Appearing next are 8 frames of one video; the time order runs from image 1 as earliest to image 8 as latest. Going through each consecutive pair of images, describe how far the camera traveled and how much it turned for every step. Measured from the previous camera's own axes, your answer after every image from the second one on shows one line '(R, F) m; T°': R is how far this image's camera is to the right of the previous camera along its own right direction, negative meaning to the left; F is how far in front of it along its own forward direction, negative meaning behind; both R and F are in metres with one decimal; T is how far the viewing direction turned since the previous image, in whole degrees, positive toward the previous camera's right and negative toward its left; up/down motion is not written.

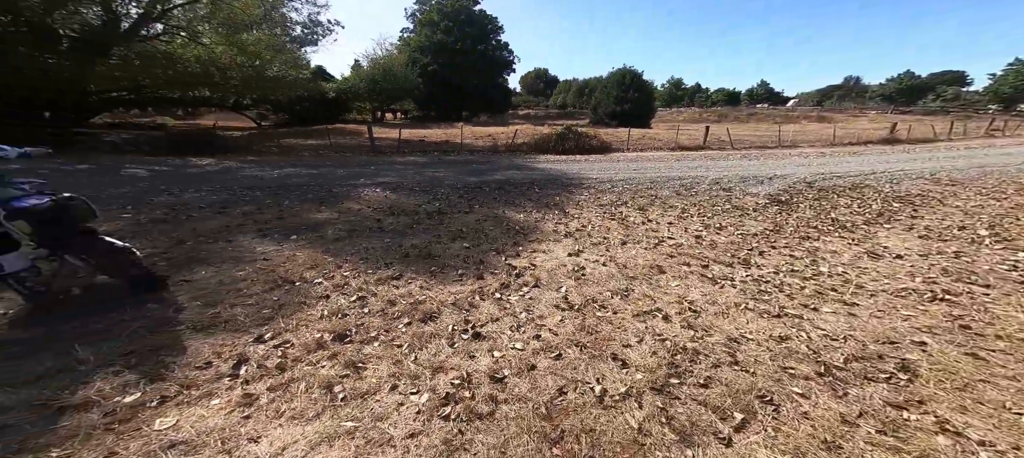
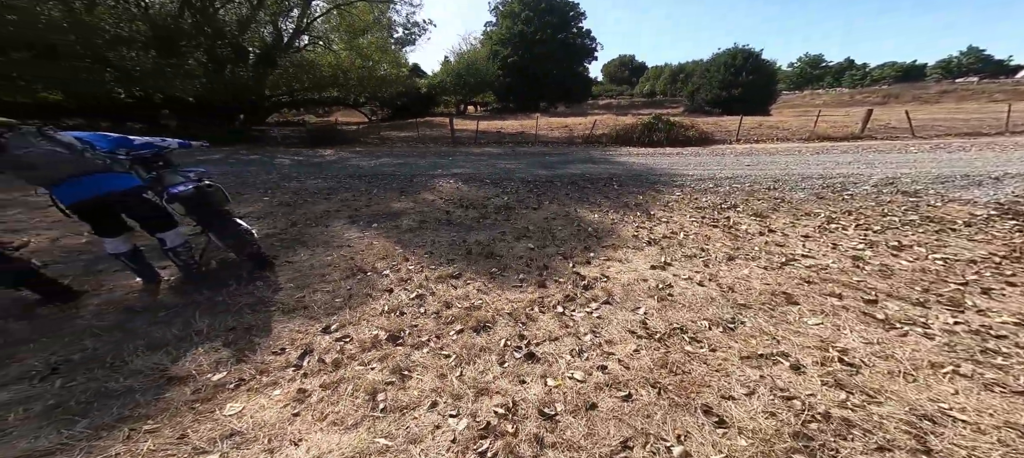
(+0.1, +0.4) m; -14°
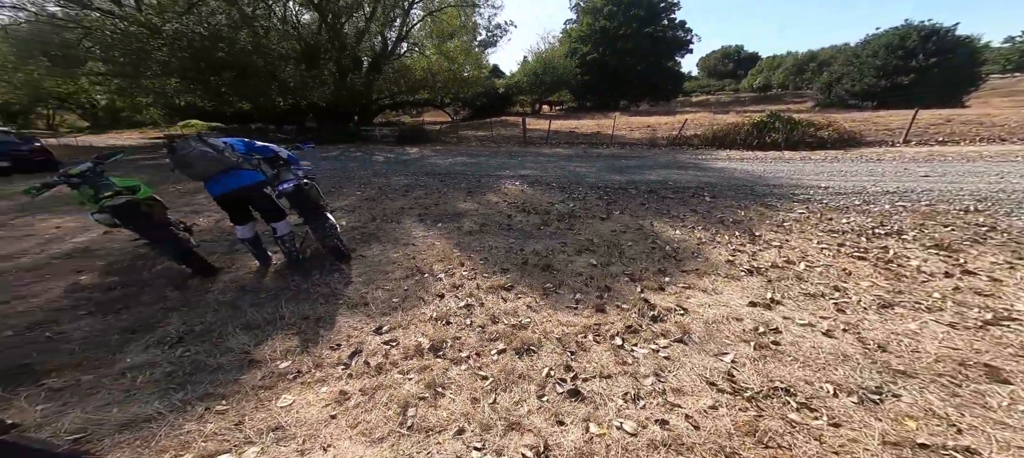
(+0.2, +0.2) m; -12°
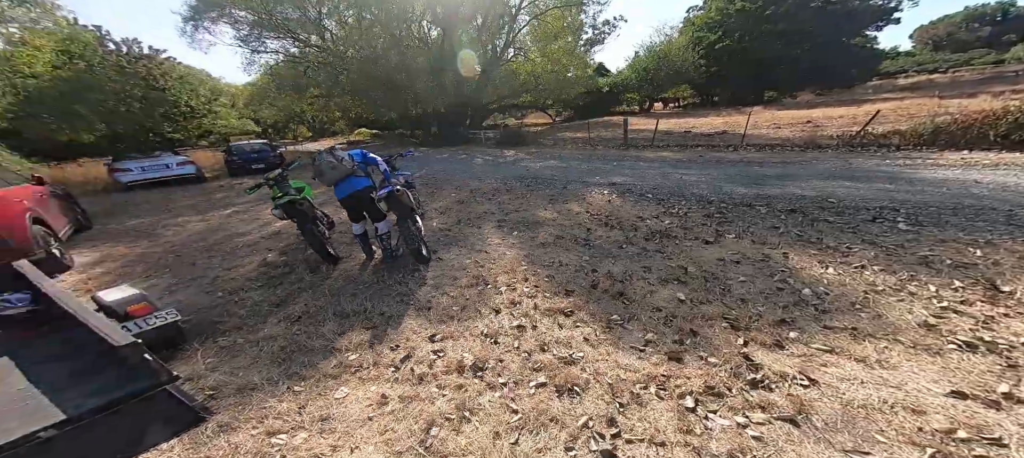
(+0.4, +0.2) m; -18°
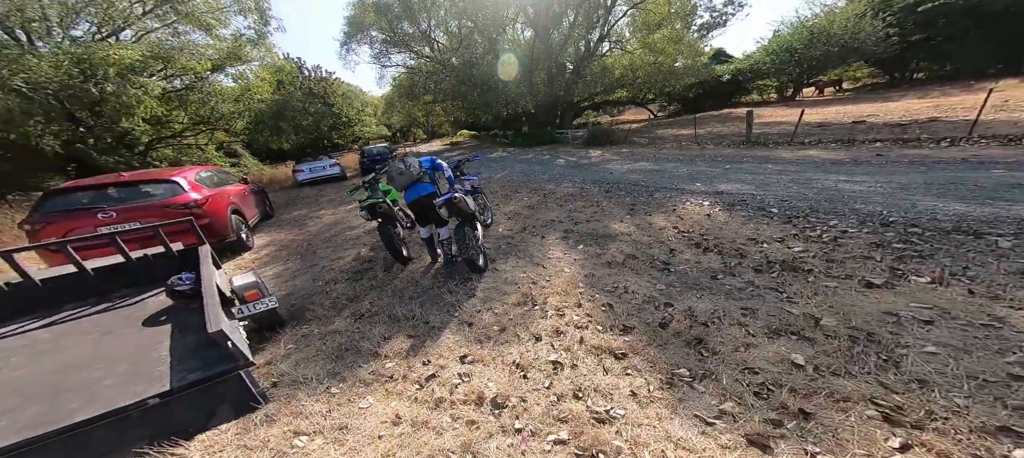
(+0.4, +0.4) m; -17°
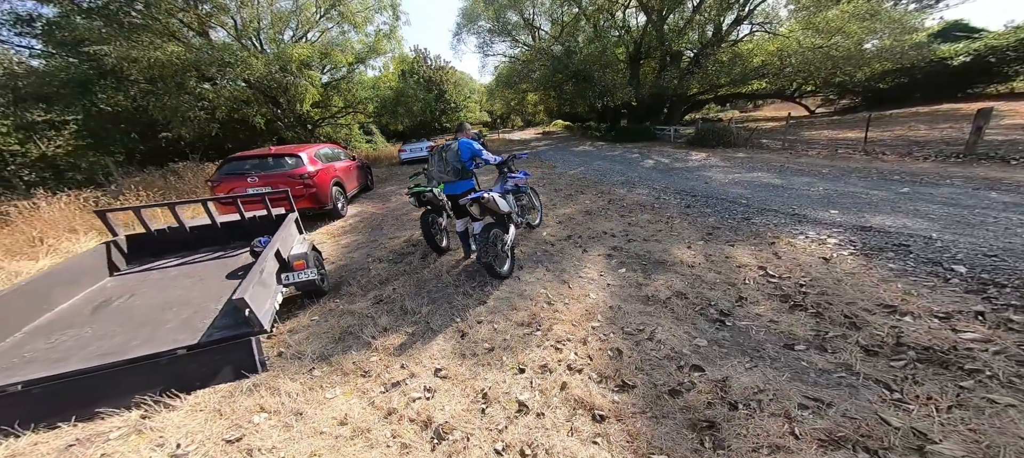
(+0.7, +0.4) m; -15°
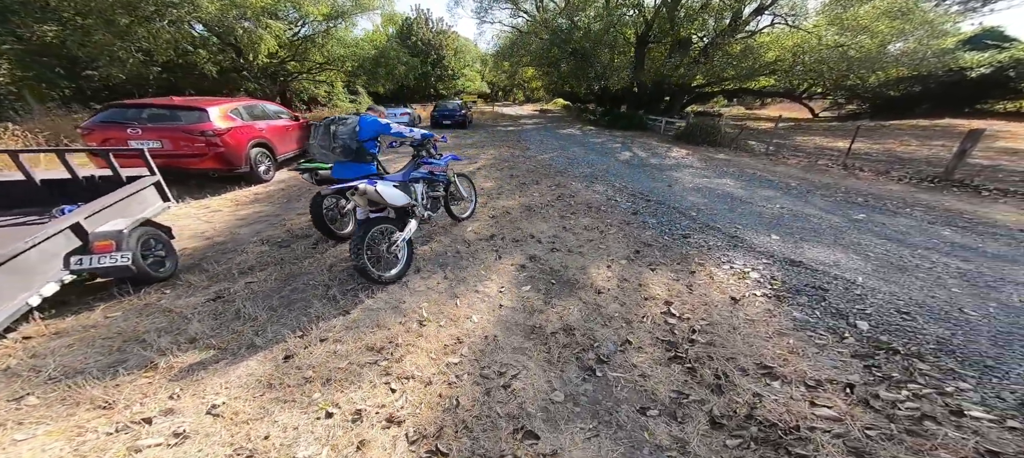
(+1.0, +0.6) m; 0°
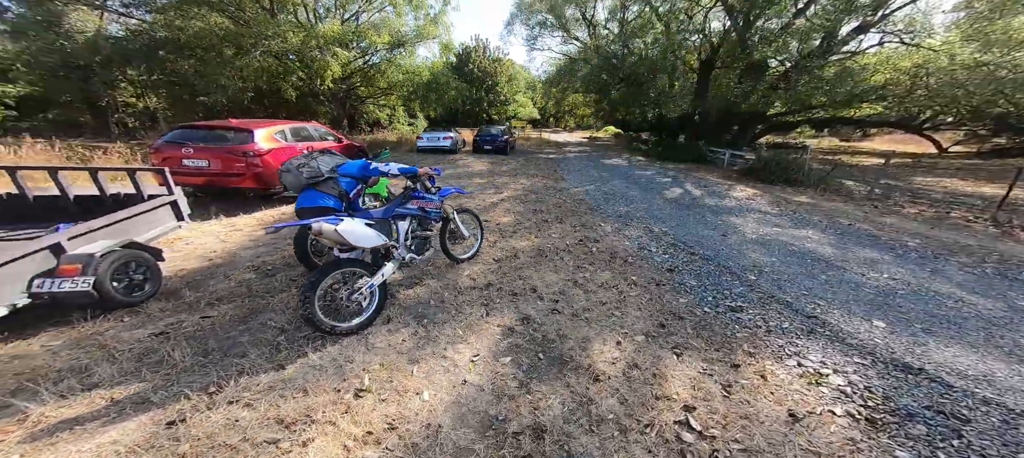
(+0.6, +0.6) m; -11°
